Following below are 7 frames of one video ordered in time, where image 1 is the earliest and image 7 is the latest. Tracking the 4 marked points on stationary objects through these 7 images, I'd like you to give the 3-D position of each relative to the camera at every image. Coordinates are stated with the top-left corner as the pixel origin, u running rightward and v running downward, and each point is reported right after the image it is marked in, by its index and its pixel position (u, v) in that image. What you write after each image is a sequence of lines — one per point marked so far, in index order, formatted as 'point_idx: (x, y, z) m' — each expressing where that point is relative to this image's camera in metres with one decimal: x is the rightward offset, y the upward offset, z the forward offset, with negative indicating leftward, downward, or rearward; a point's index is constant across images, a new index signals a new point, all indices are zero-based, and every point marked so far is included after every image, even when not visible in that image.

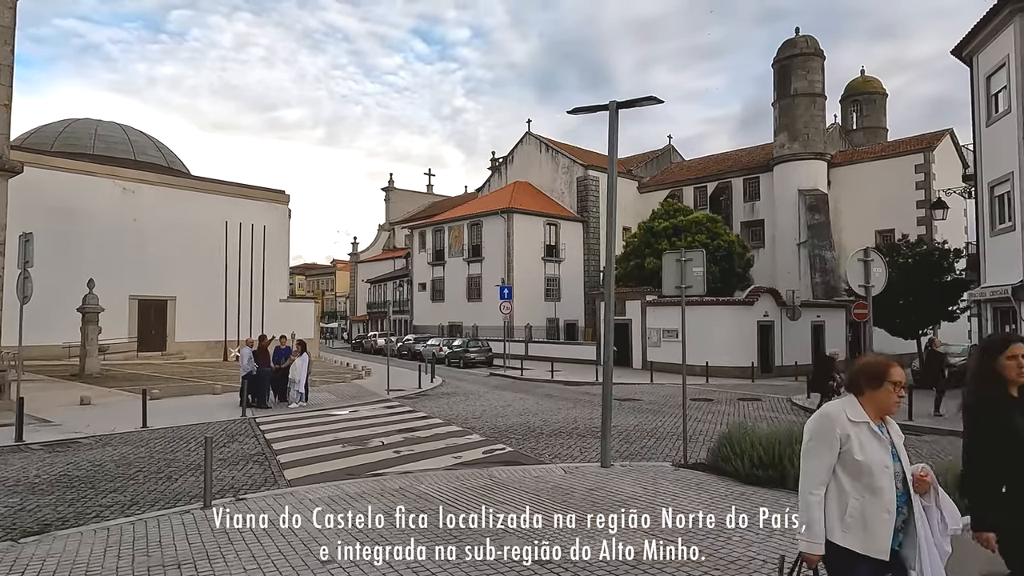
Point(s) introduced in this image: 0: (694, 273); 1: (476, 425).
0: (+2.8, +0.2, +10.1) m
1: (-0.8, -3.0, +14.5) m
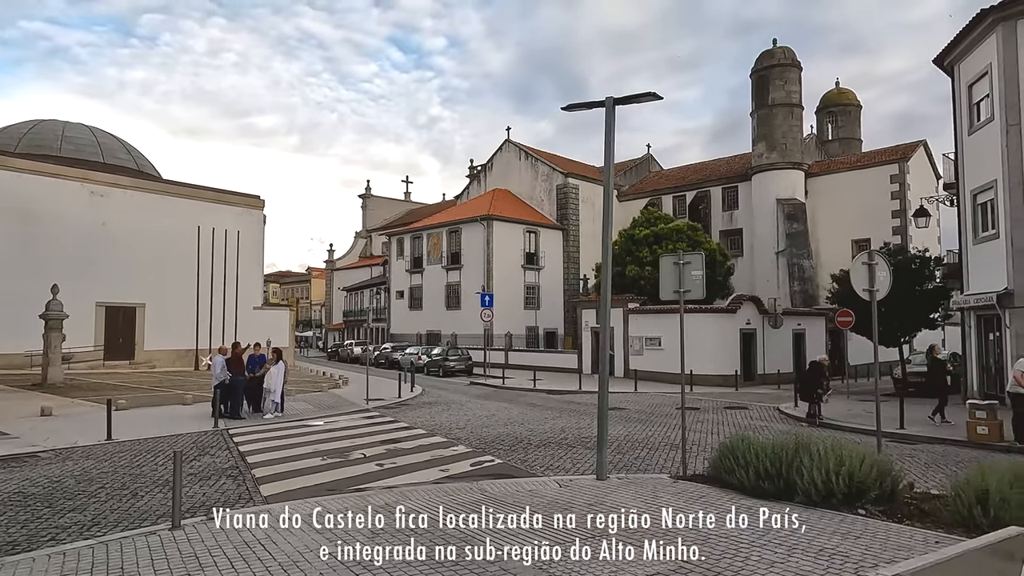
0: (+2.6, +0.1, +9.7) m
1: (-1.1, -3.1, +13.9) m
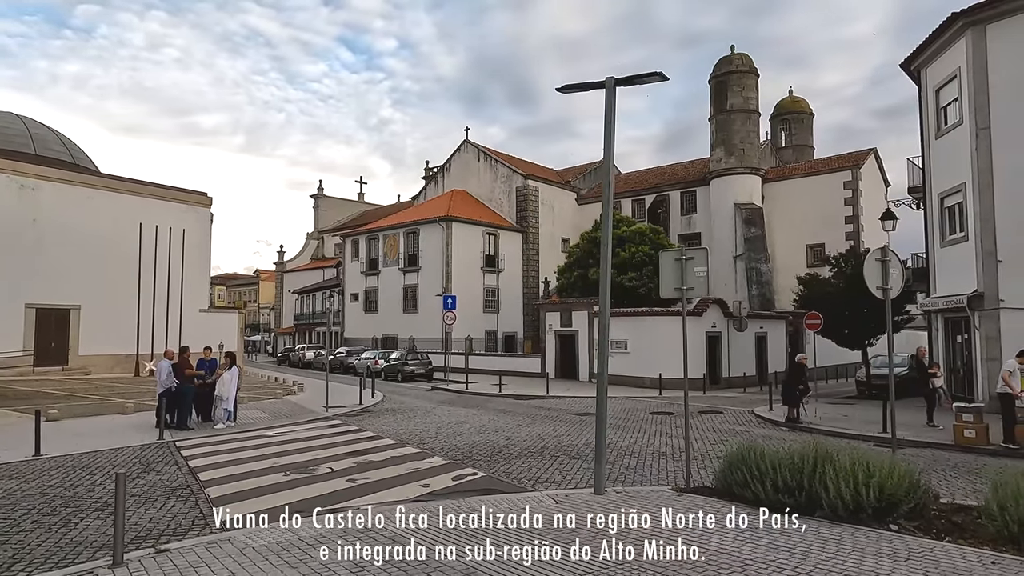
0: (+2.5, +0.2, +9.0) m
1: (-1.5, -3.1, +12.9) m
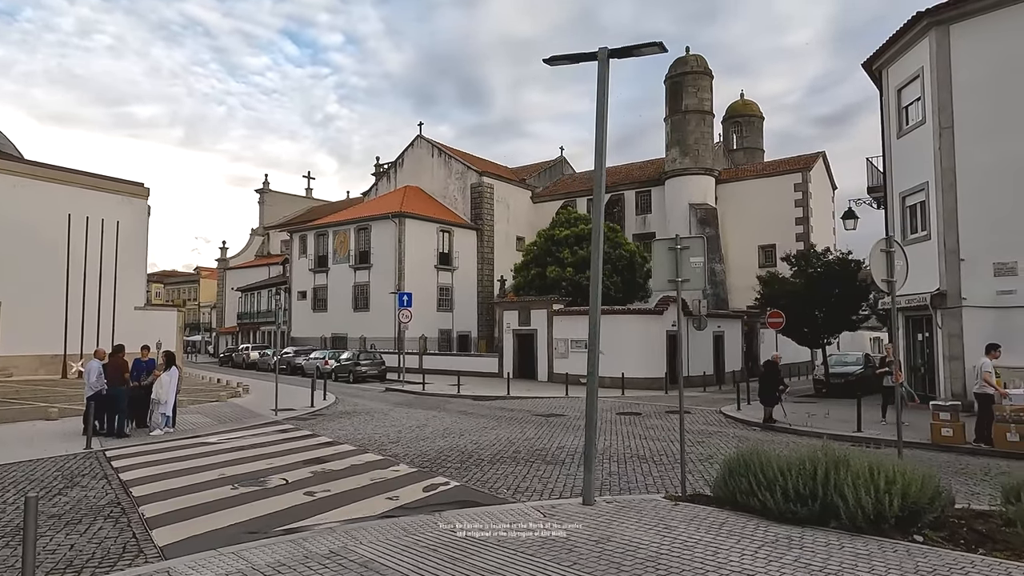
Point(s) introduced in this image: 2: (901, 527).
0: (+2.3, +0.3, +8.4) m
1: (-2.1, -2.9, +12.0) m
2: (+3.7, -2.3, +6.4) m
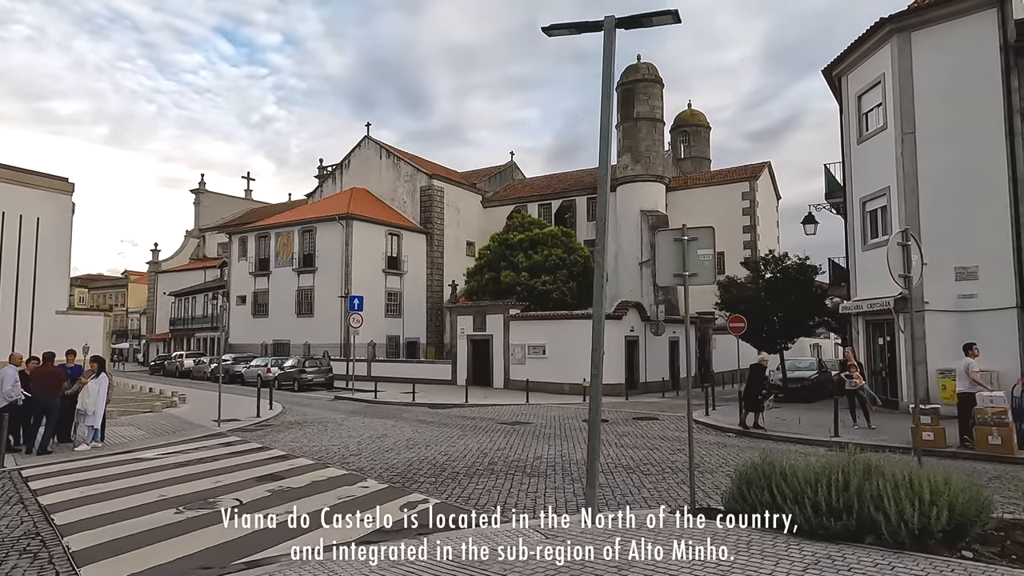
0: (+2.2, +0.3, +7.7) m
1: (-2.4, -2.9, +10.9) m
2: (+3.8, -2.2, +5.8) m
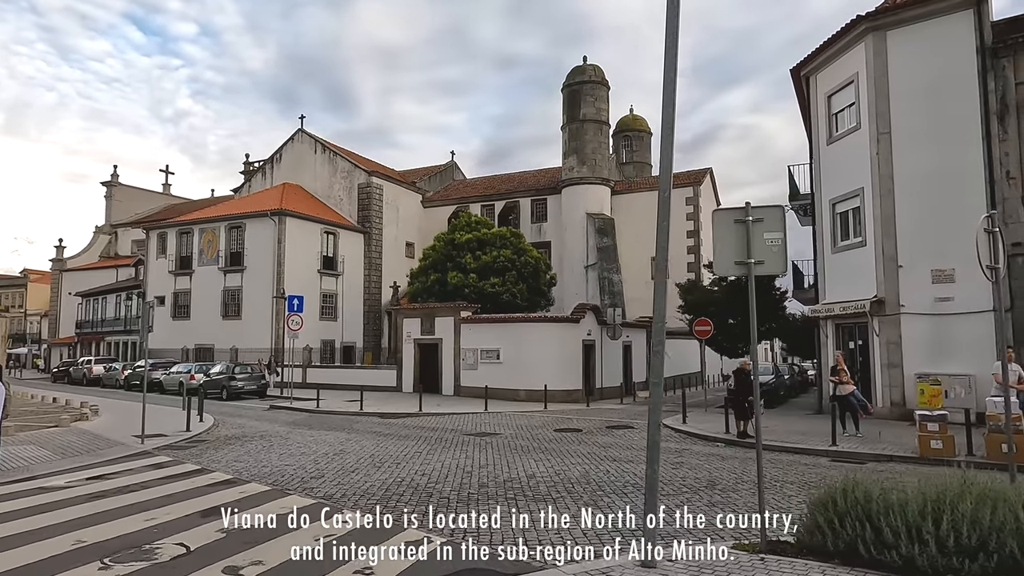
0: (+2.5, +0.4, +6.5) m
1: (-2.5, -2.8, +9.1) m
2: (+4.3, -2.1, +4.7) m
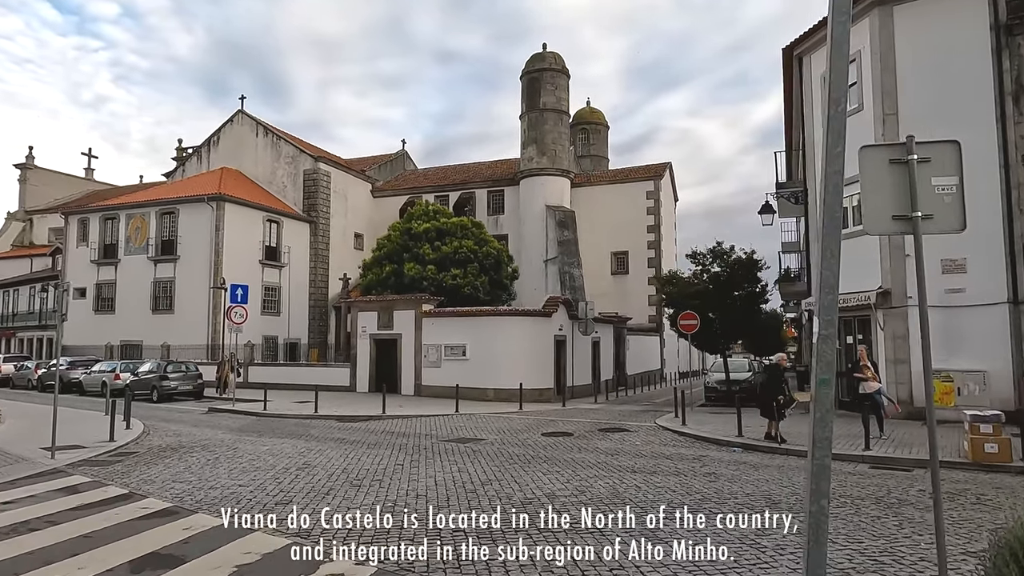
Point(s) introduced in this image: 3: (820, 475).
0: (+3.0, +0.7, +4.8) m
1: (-2.2, -2.5, +7.0) m
2: (+5.0, -1.9, +3.2) m
3: (+1.8, -1.1, +4.0) m
